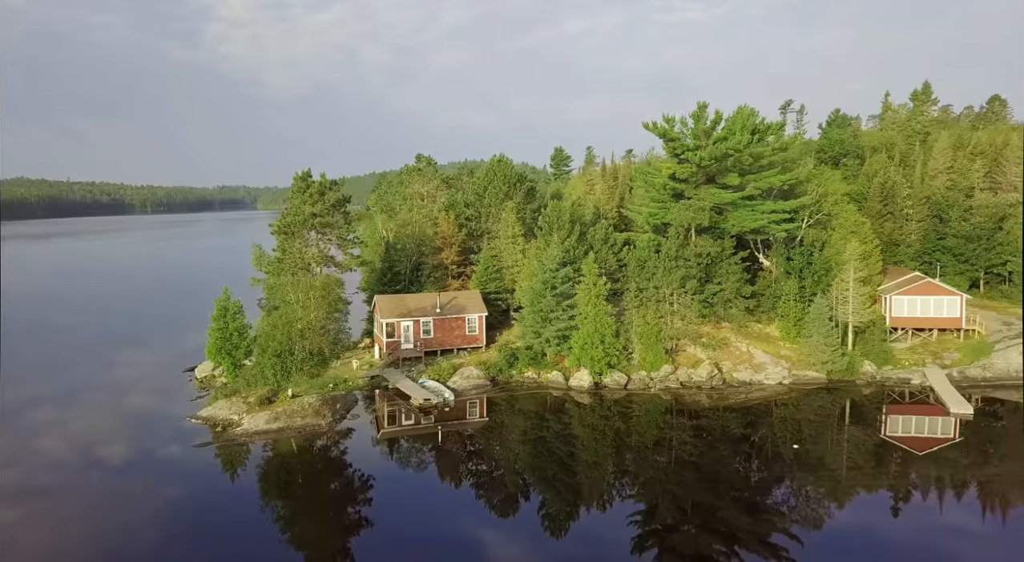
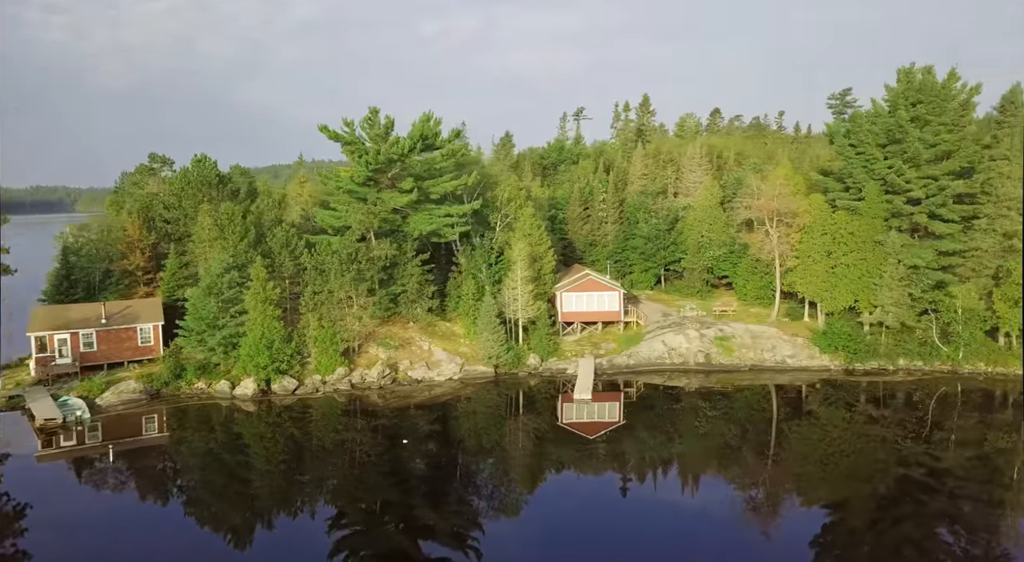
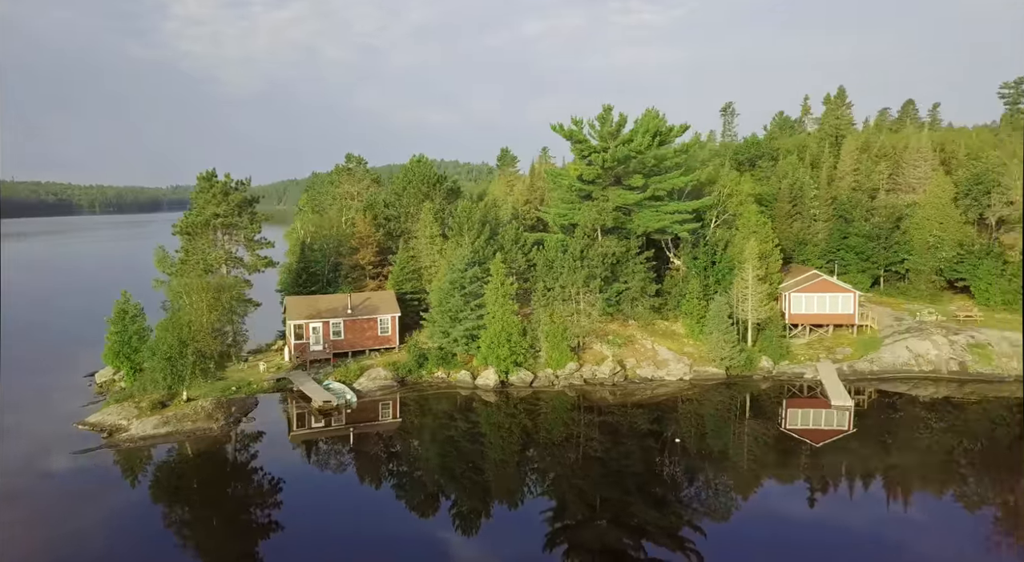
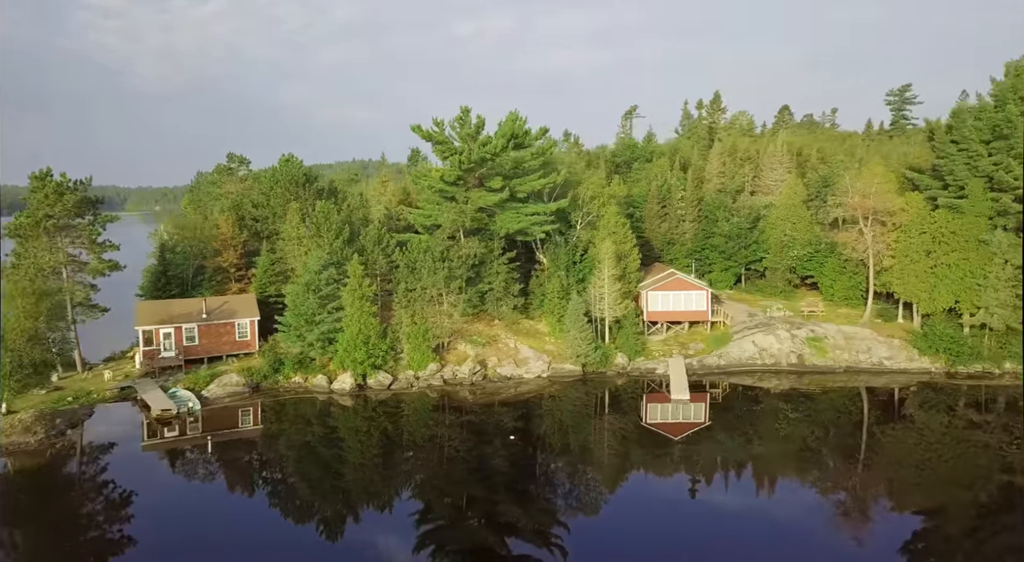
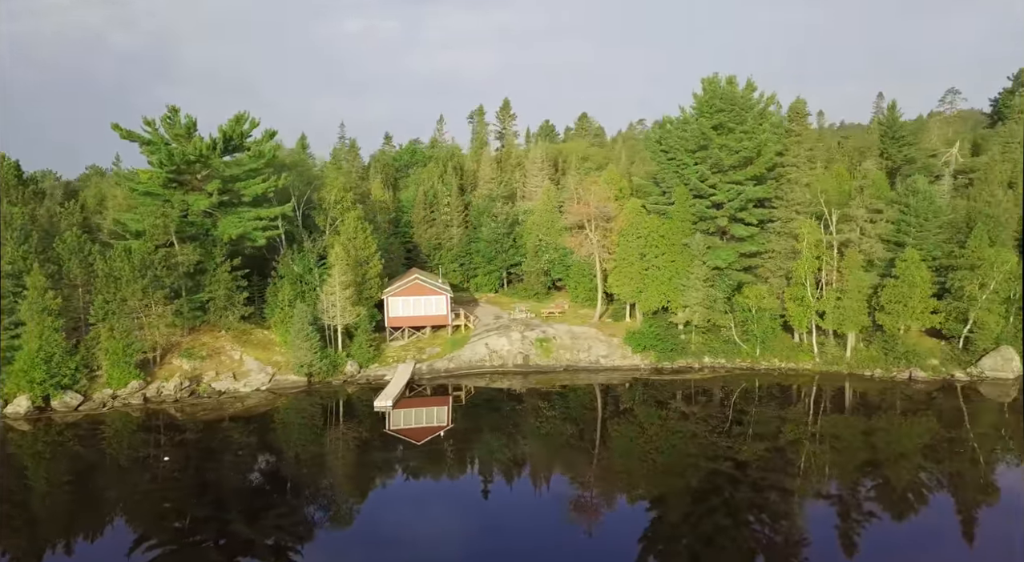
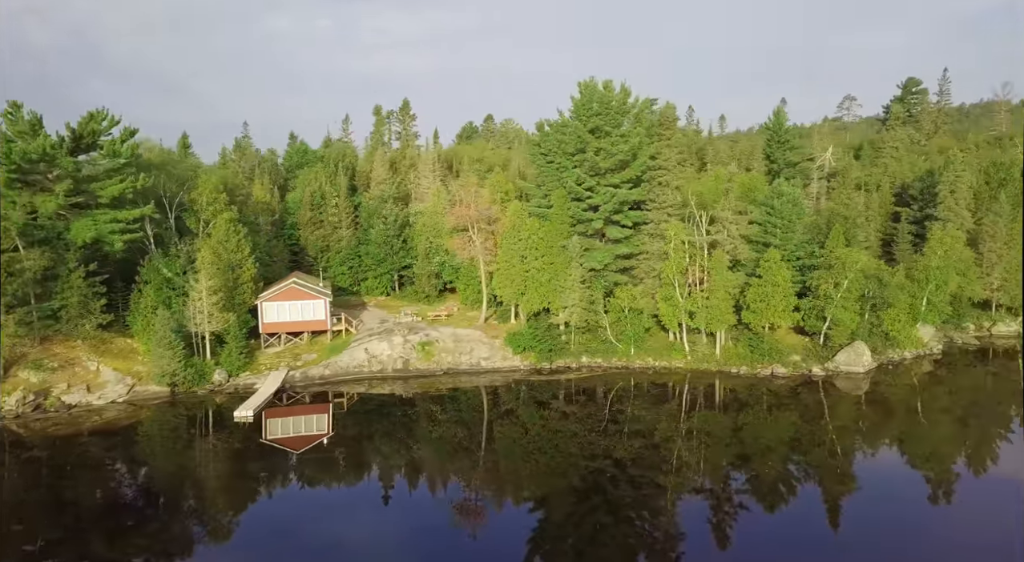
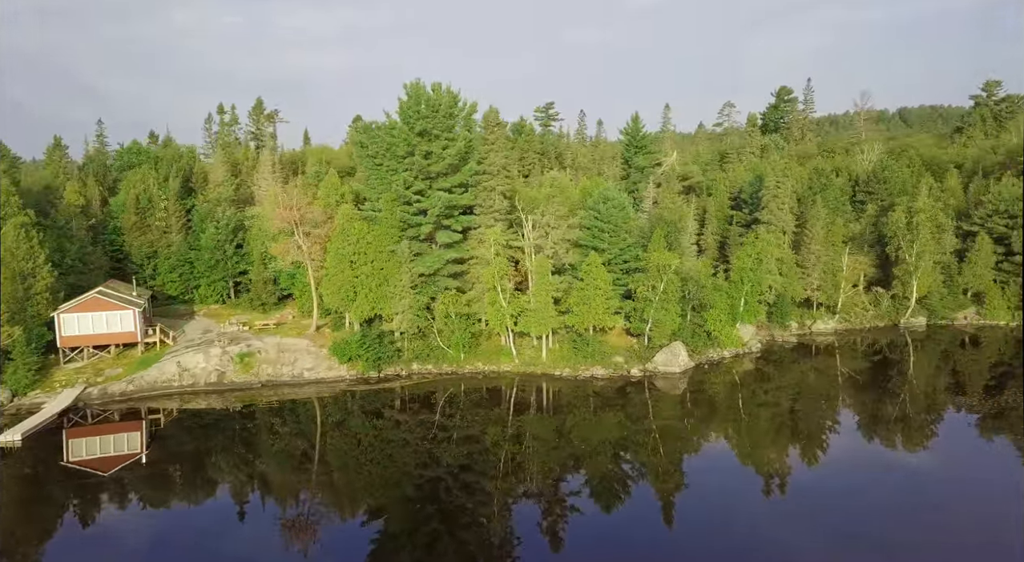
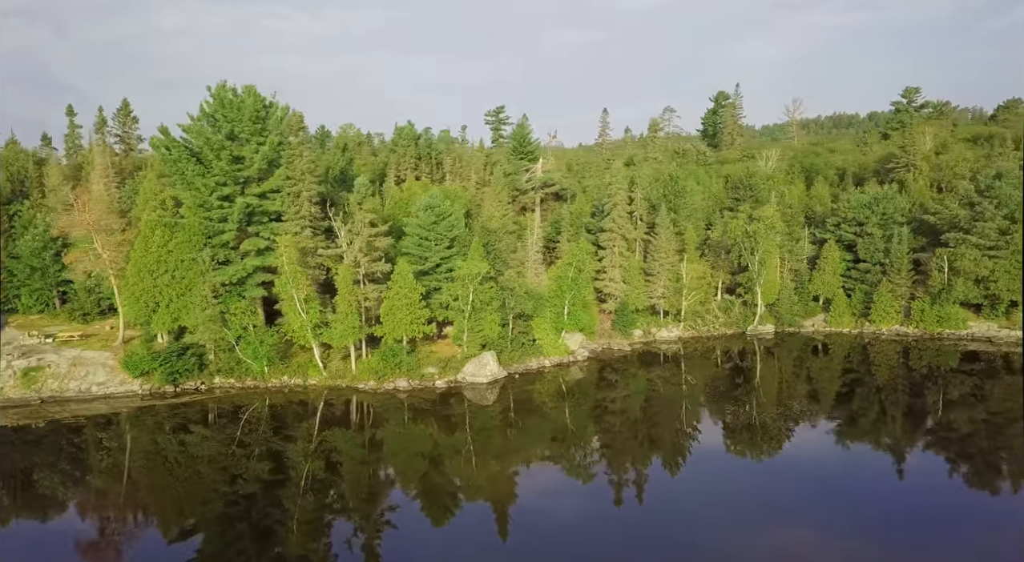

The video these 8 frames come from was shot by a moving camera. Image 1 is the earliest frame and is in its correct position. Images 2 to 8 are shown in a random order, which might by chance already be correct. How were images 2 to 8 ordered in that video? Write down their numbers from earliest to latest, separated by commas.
3, 4, 2, 5, 6, 7, 8
